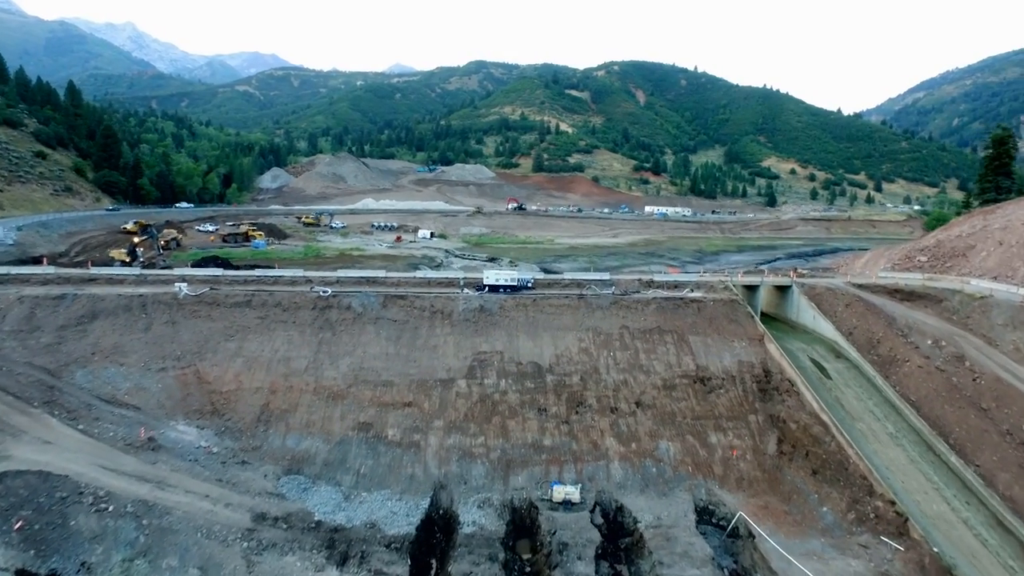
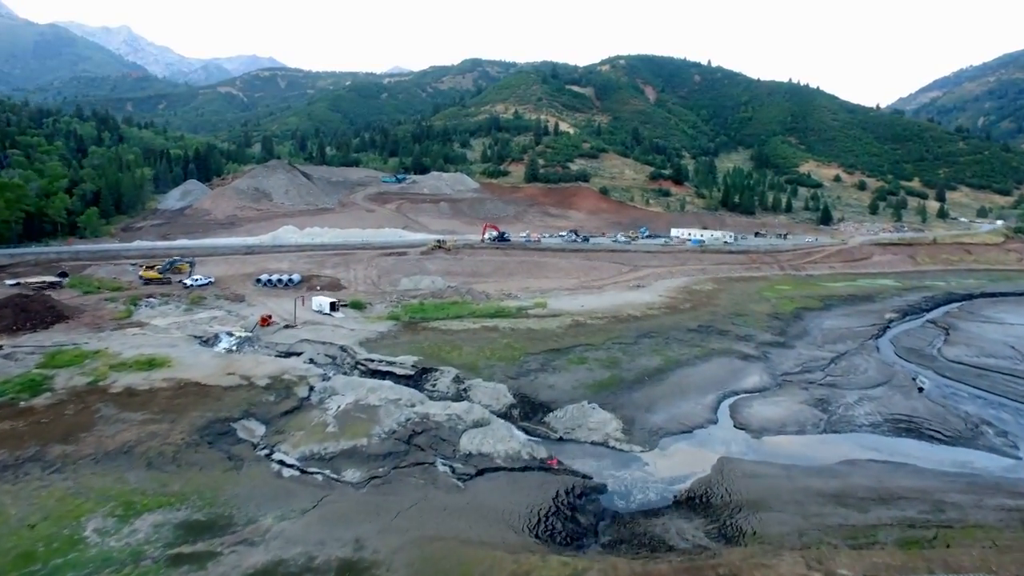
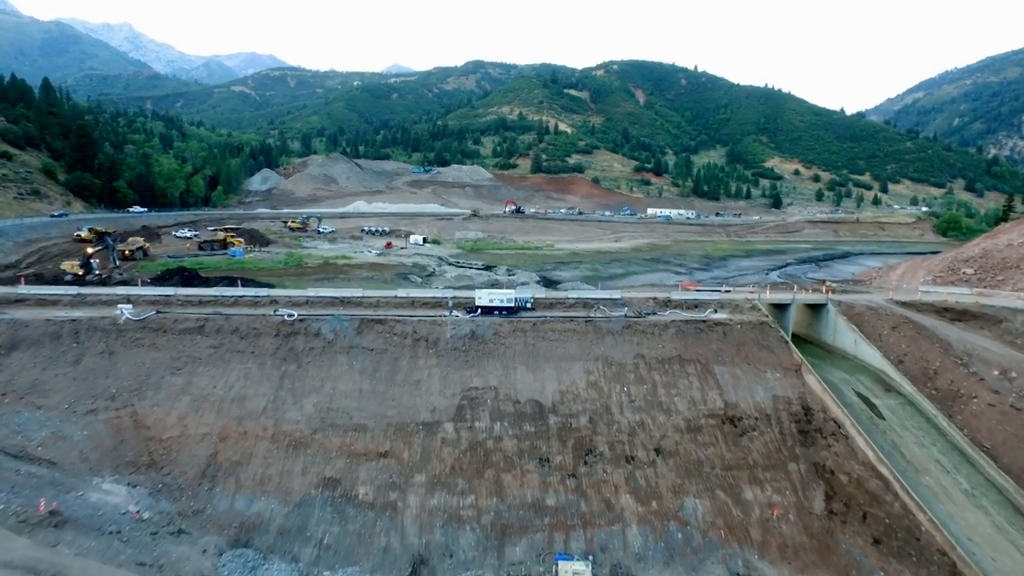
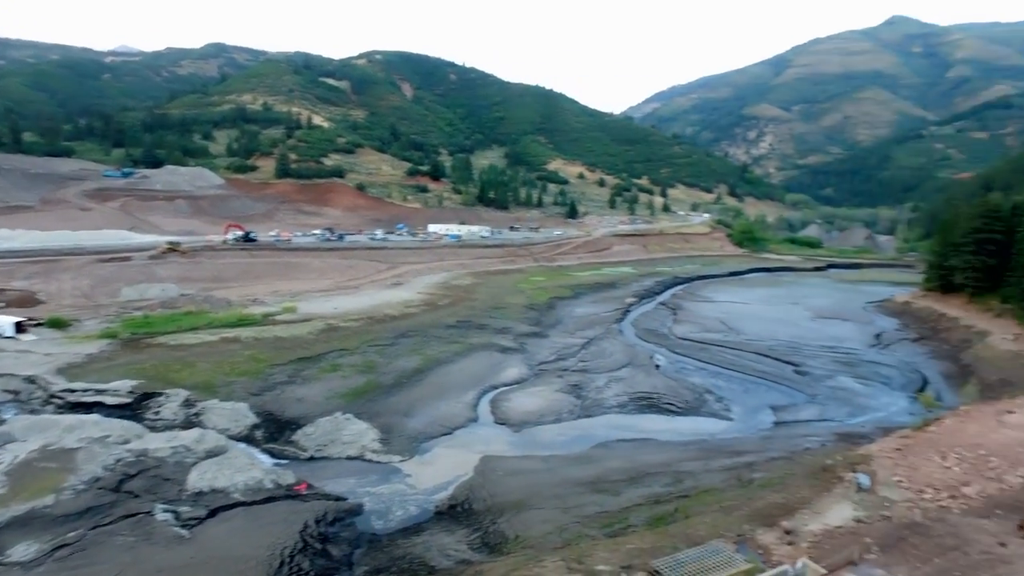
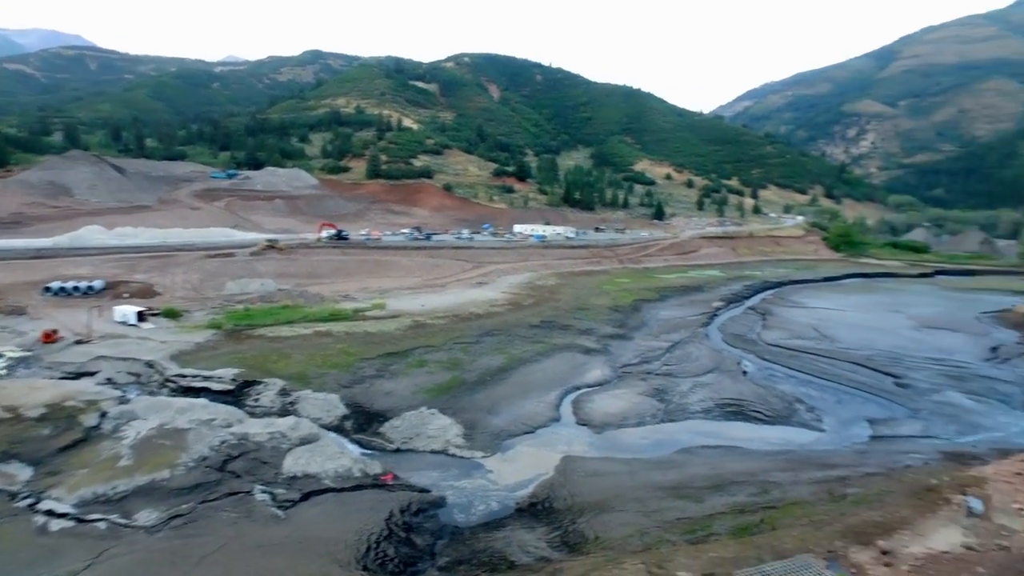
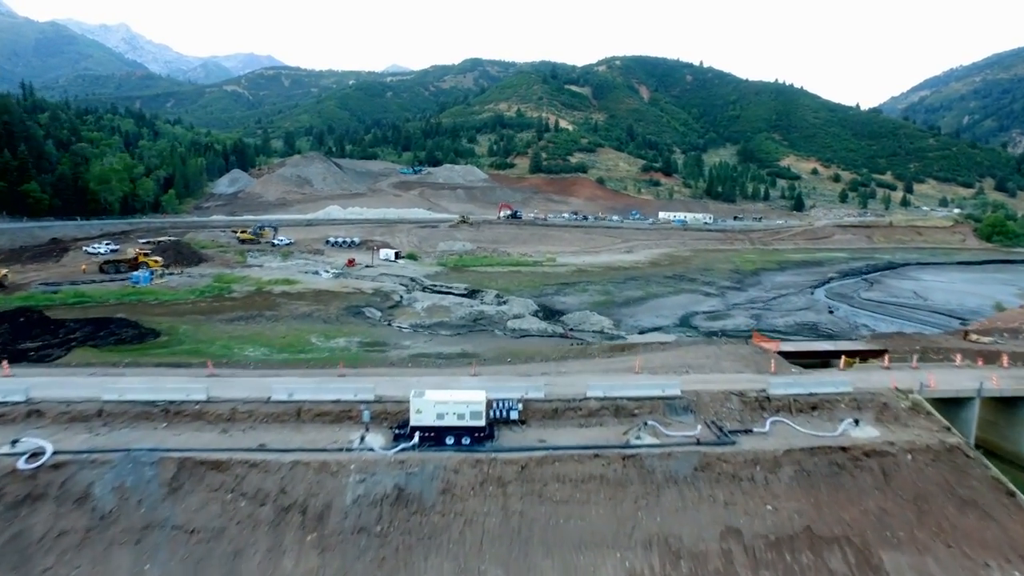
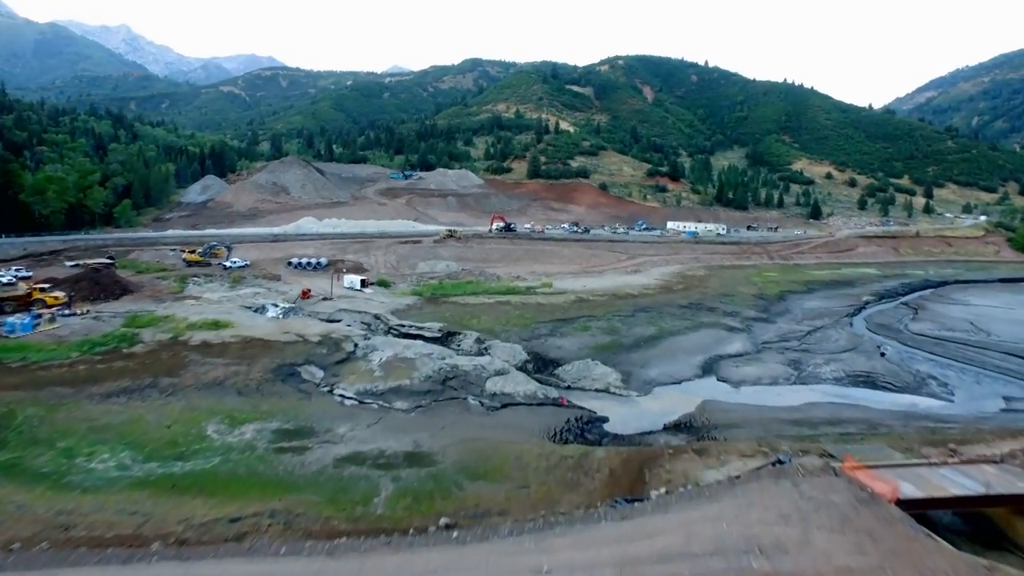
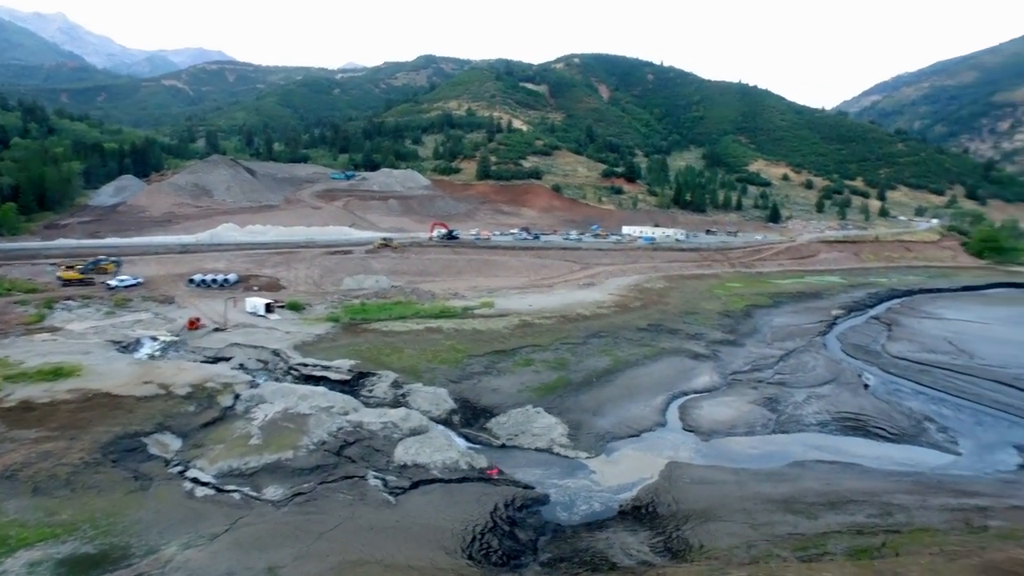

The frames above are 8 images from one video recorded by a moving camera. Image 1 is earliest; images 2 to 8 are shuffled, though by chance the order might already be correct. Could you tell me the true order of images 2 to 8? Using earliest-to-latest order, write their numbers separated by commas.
3, 6, 7, 2, 8, 5, 4
